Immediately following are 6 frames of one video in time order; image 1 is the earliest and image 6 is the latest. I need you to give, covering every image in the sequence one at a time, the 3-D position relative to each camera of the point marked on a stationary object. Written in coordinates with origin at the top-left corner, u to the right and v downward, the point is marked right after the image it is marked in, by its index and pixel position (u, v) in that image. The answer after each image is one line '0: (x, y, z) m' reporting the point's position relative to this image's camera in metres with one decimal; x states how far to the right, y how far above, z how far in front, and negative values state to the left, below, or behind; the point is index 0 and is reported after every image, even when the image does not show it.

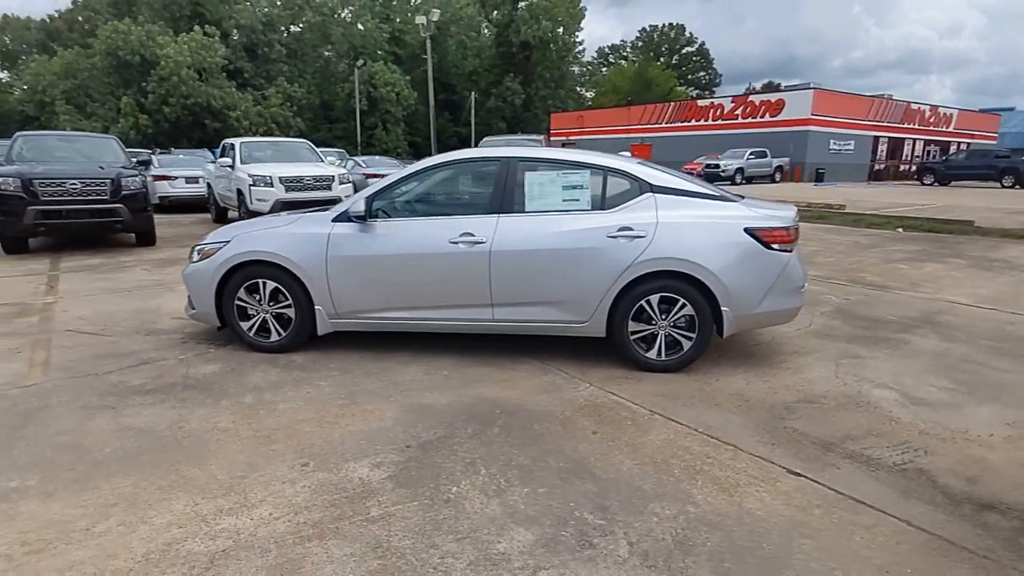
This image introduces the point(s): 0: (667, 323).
0: (+1.2, -0.3, +4.7) m
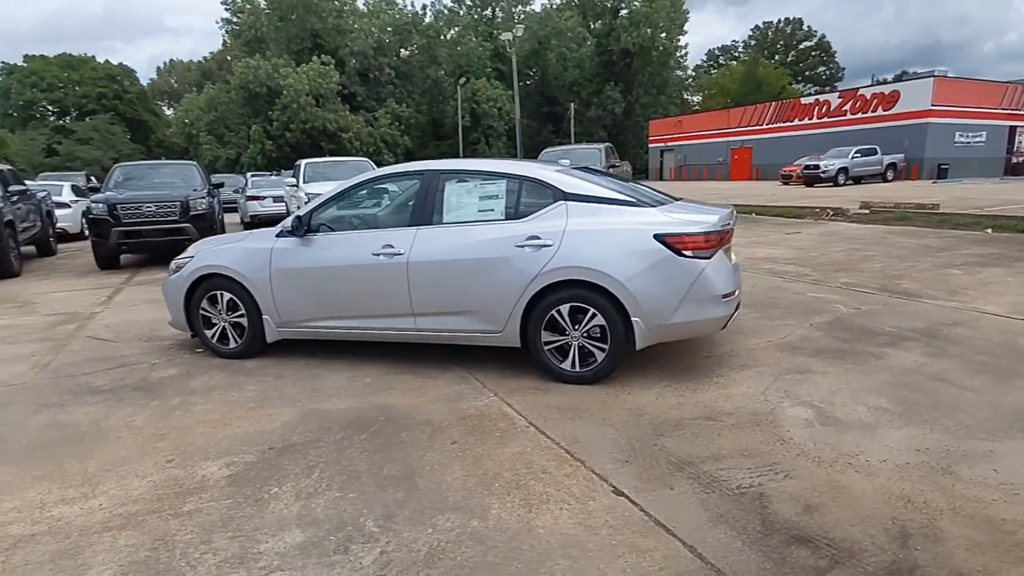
0: (+0.5, -0.3, +4.6) m
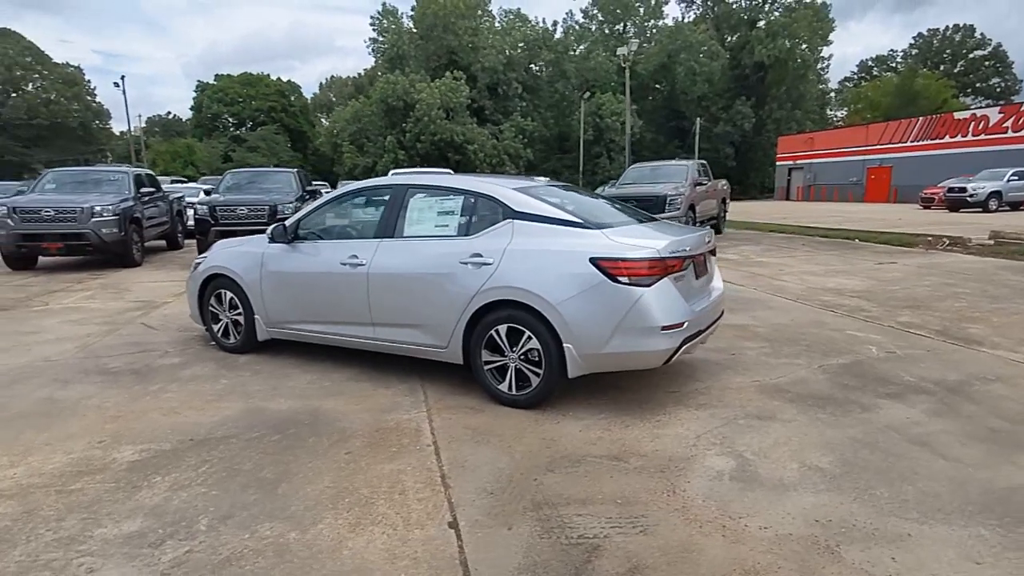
0: (0.0, -0.5, +4.4) m
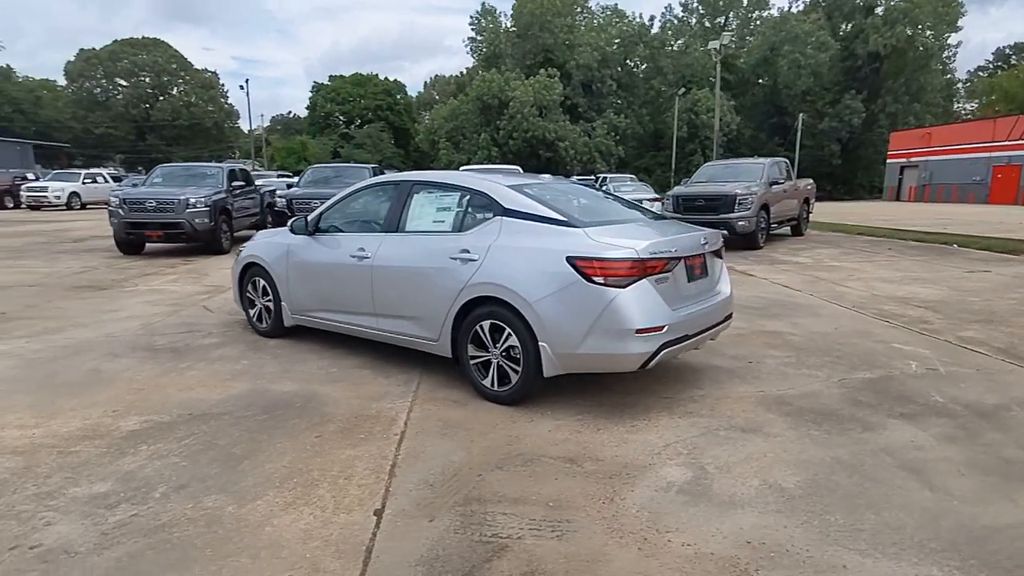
0: (-0.1, -0.5, +4.4) m
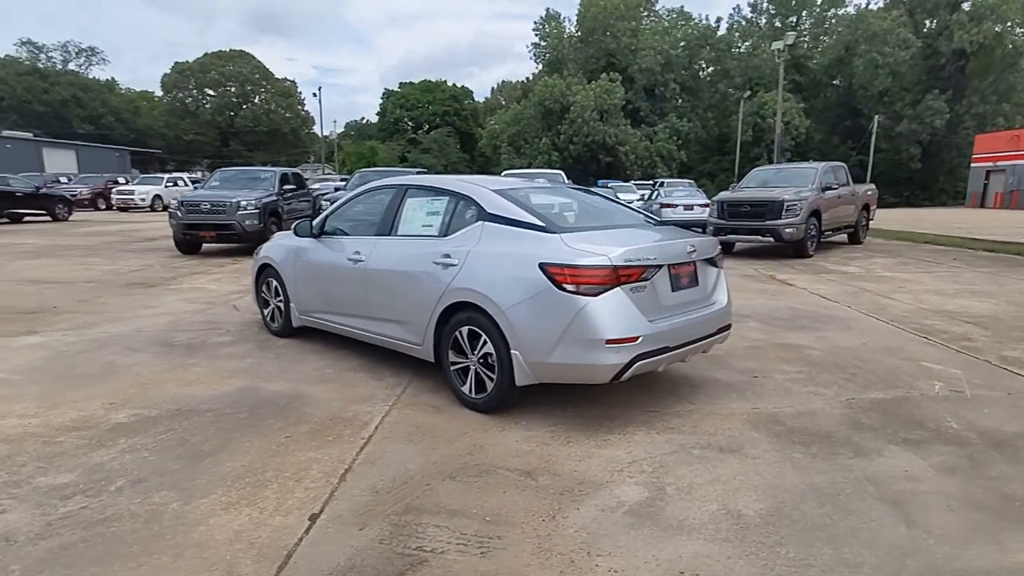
0: (-0.2, -0.5, +4.4) m
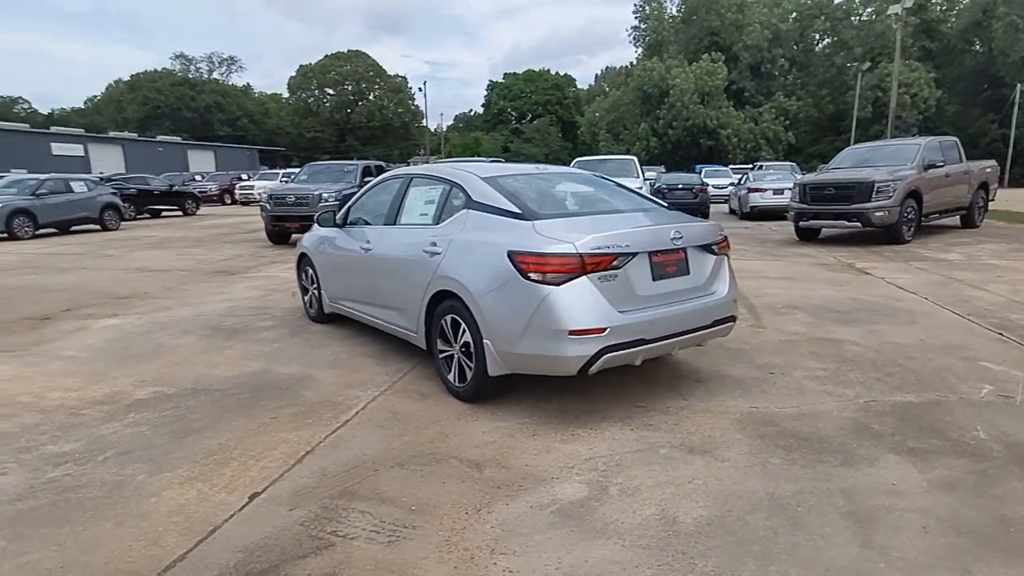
0: (-0.4, -0.4, +4.3) m
